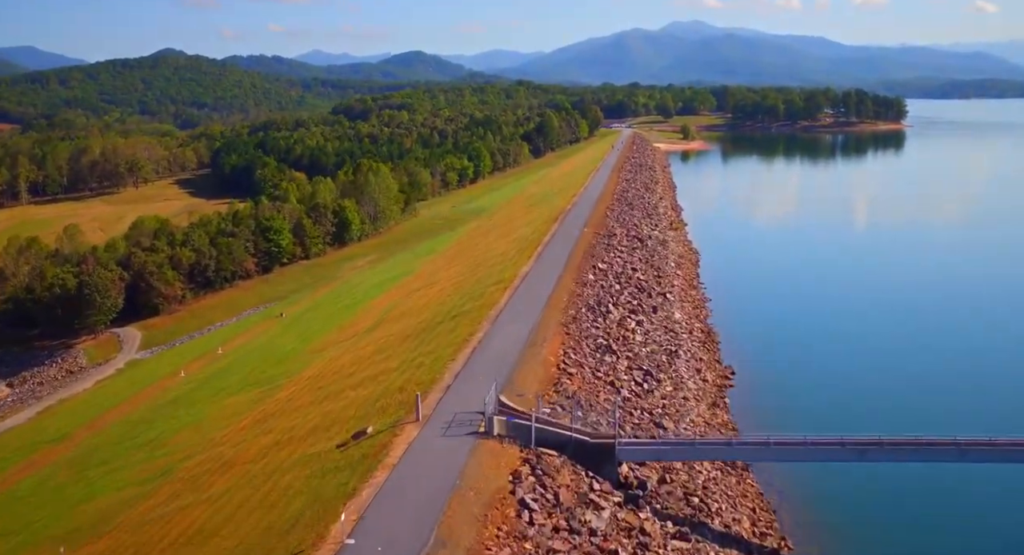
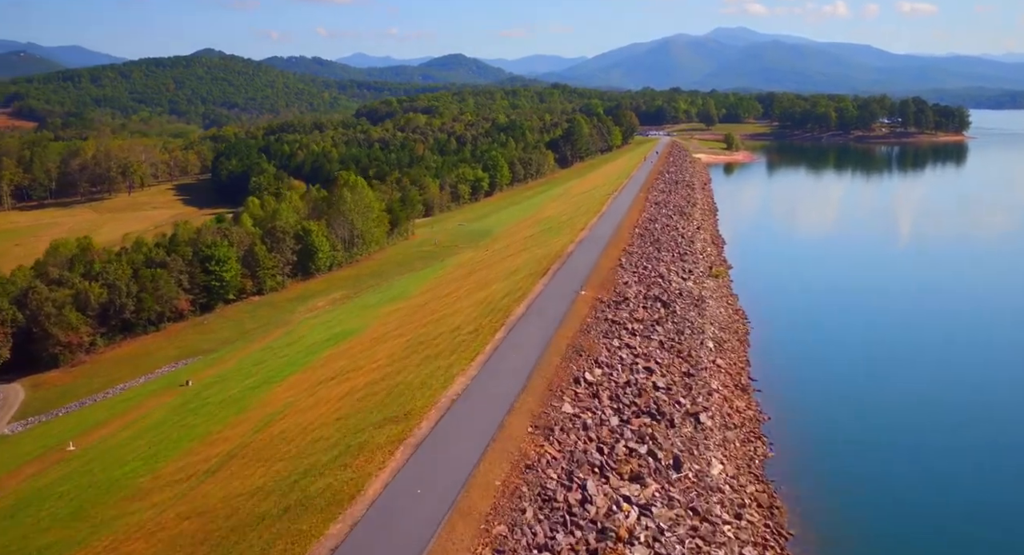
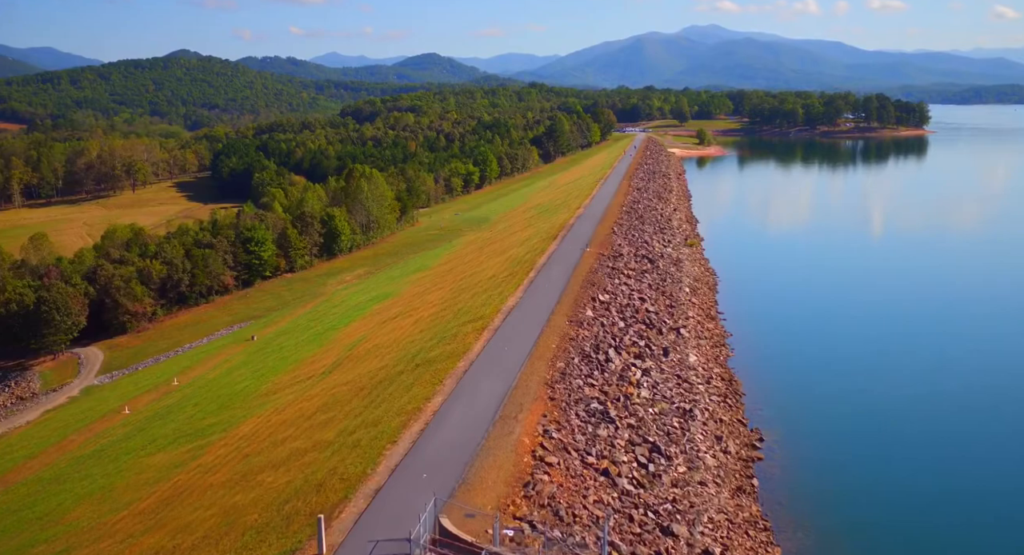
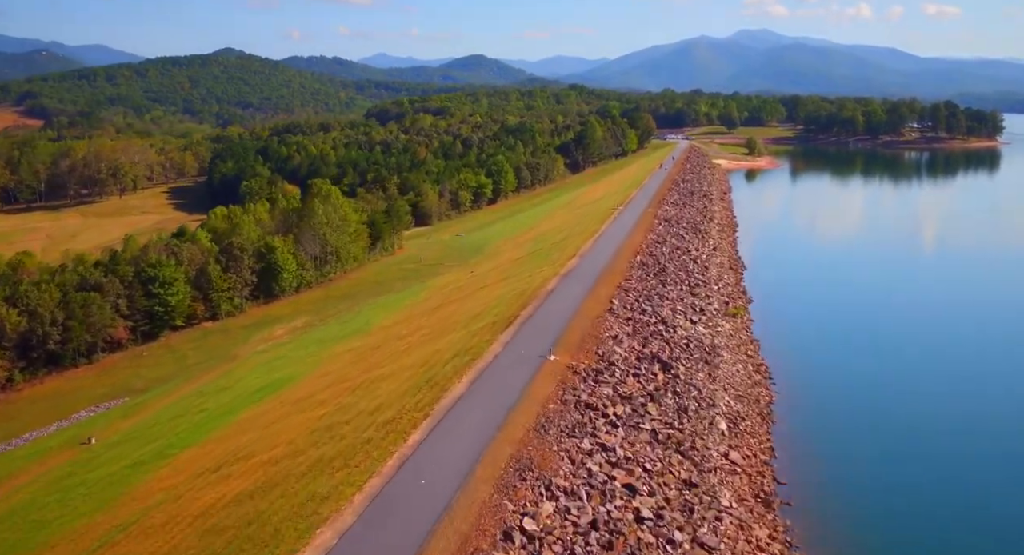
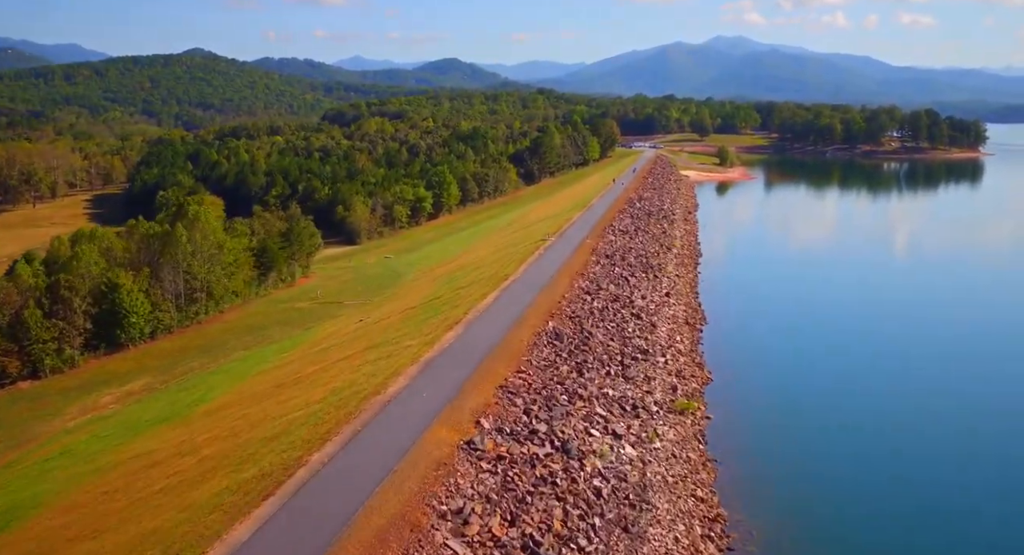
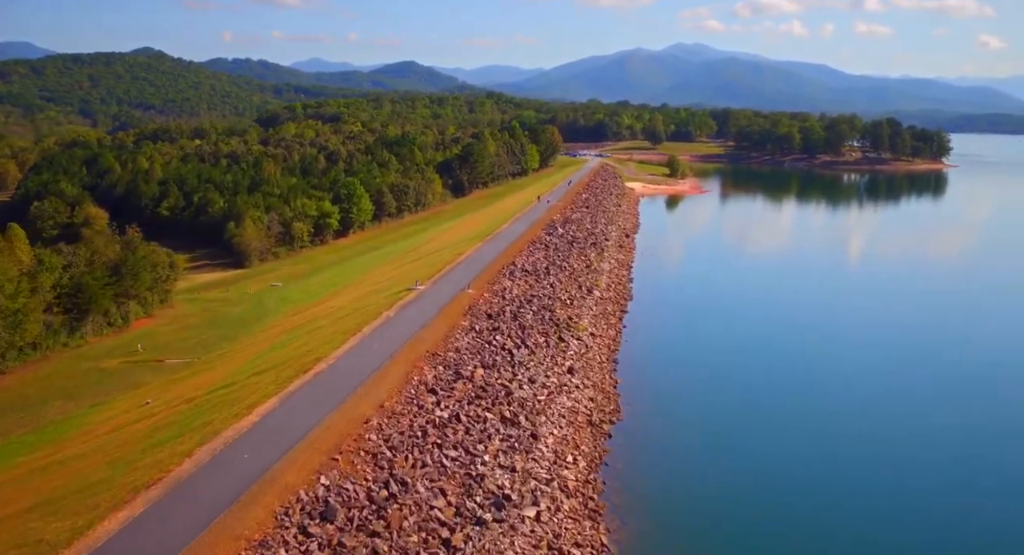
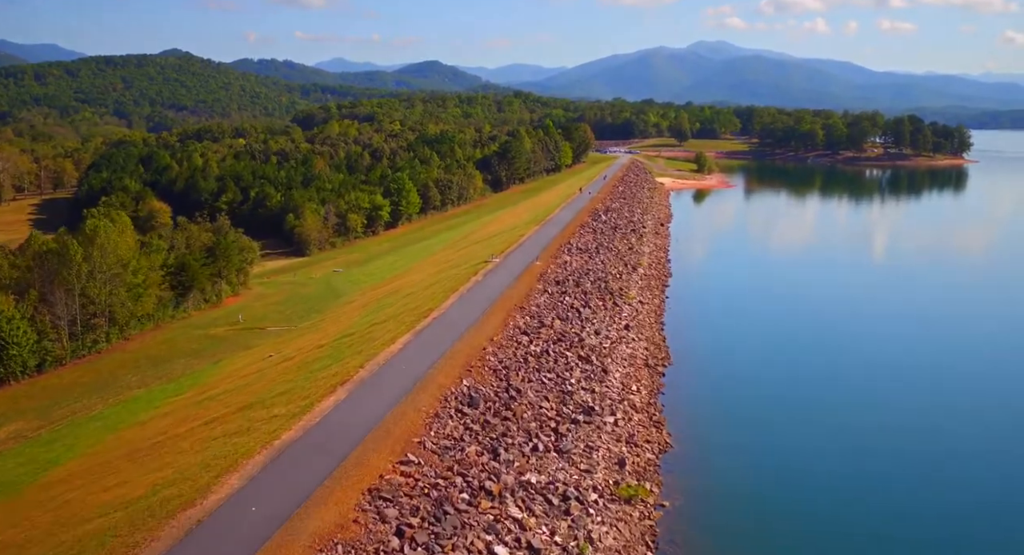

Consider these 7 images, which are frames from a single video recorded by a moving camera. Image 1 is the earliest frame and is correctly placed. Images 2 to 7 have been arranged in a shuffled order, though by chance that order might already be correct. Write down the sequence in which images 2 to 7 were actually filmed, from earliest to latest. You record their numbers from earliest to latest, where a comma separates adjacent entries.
3, 2, 4, 5, 7, 6
